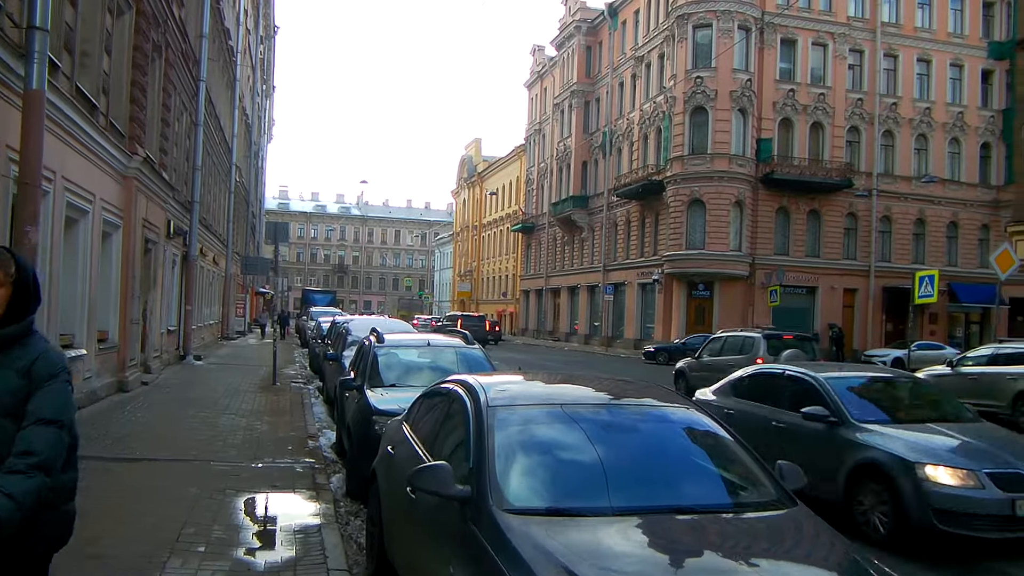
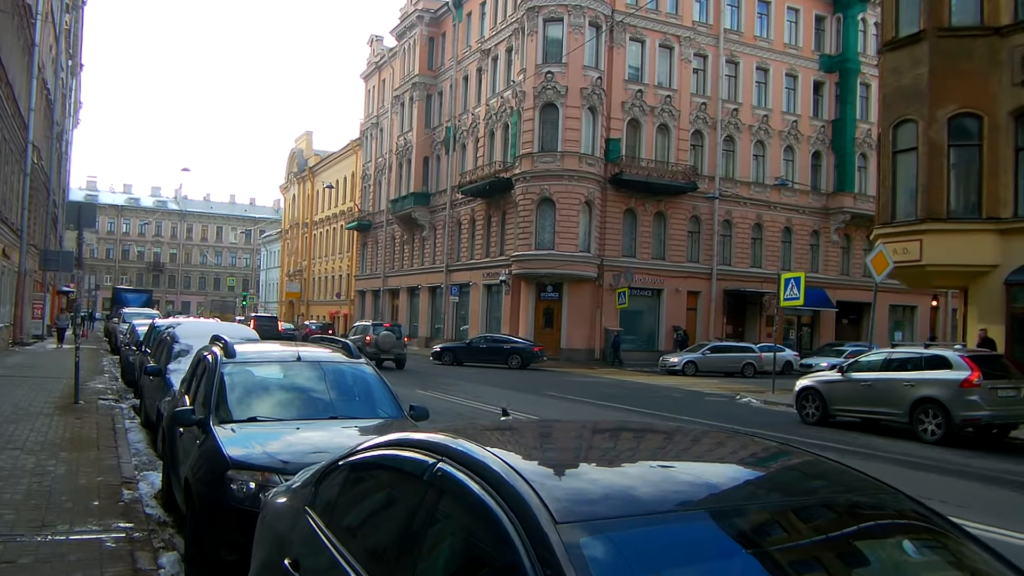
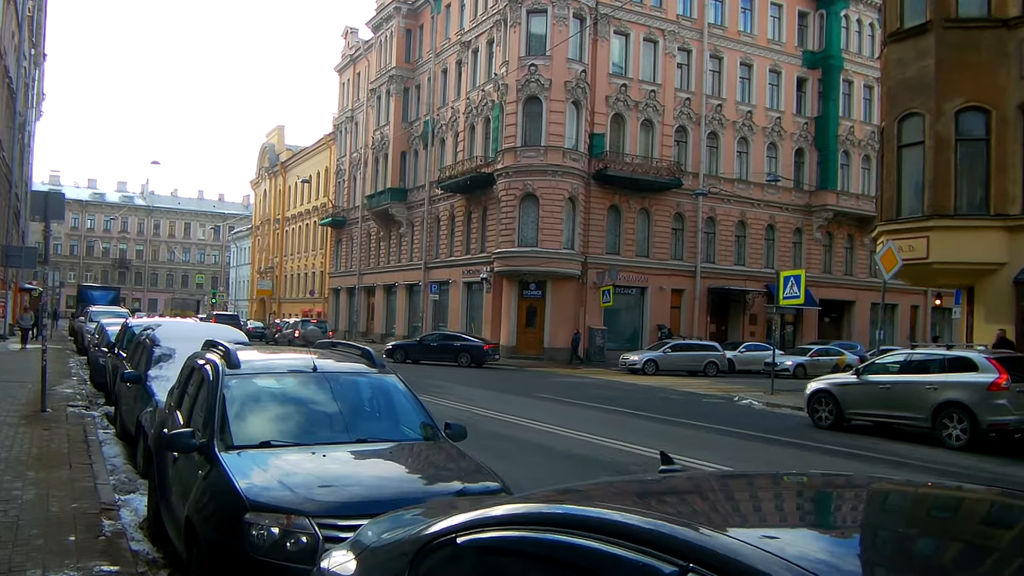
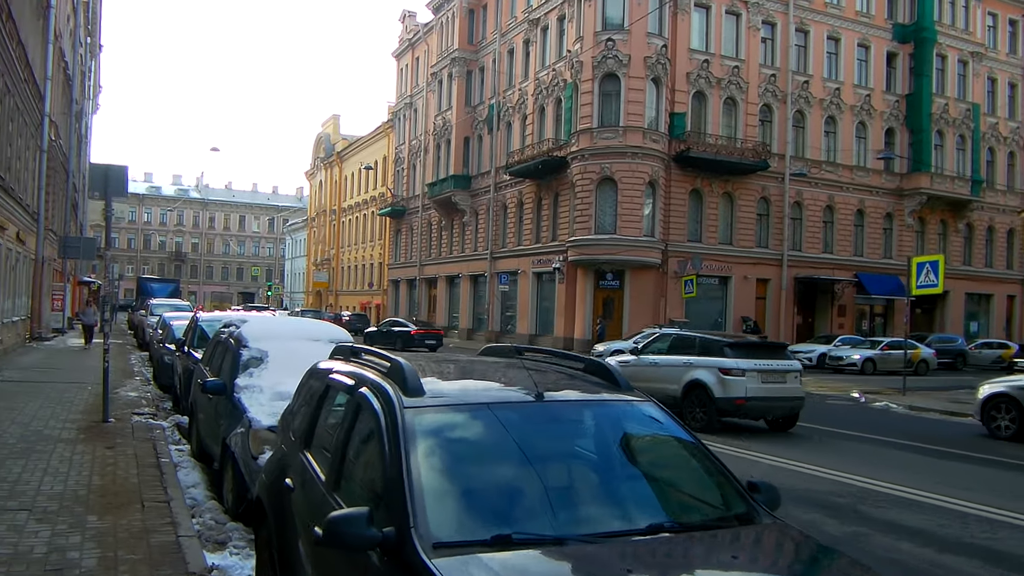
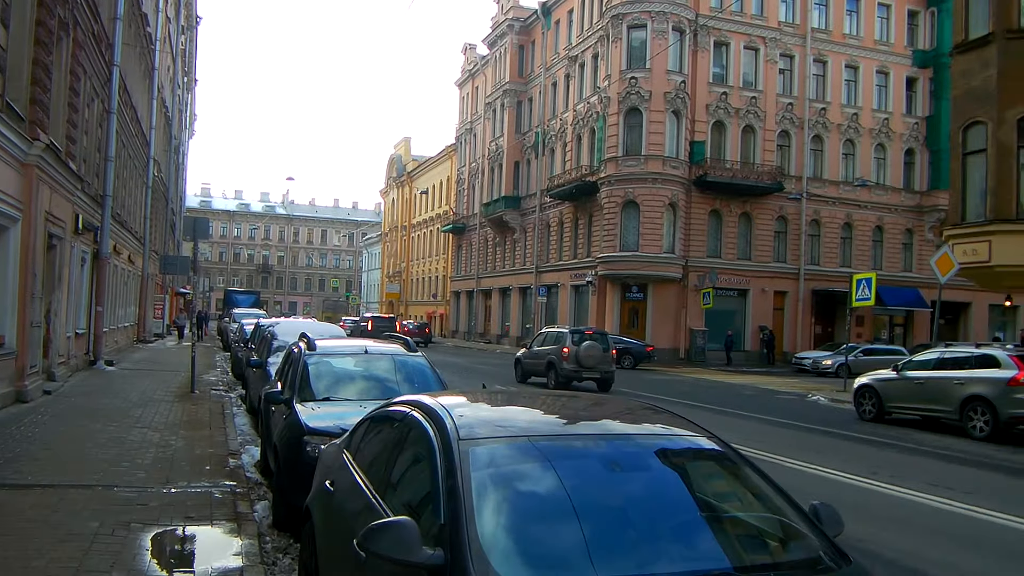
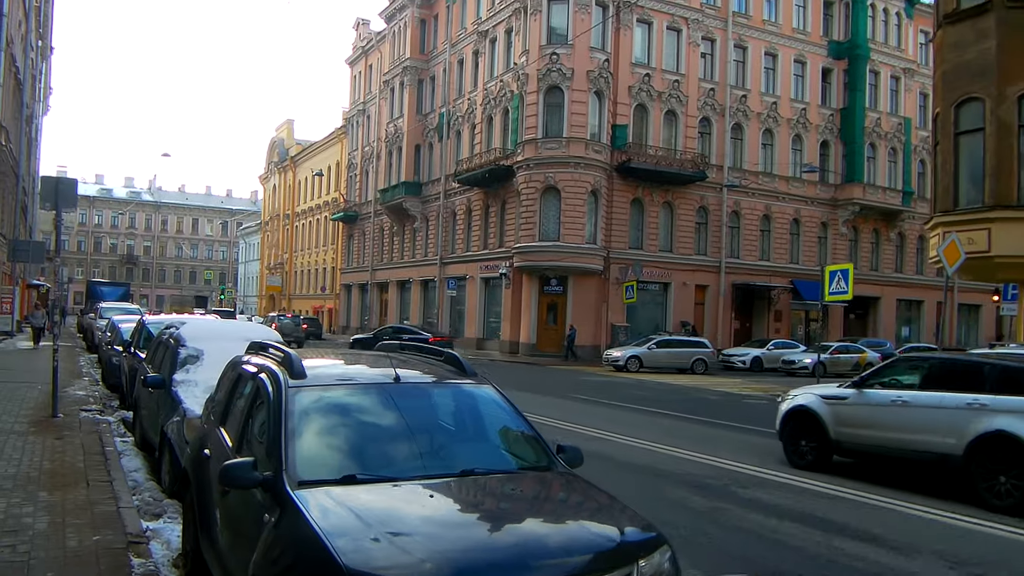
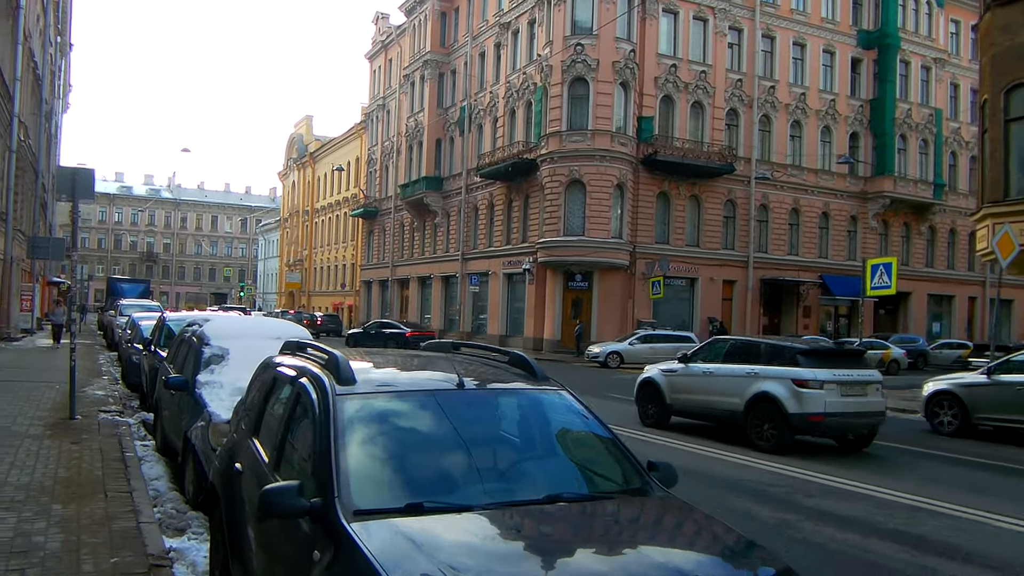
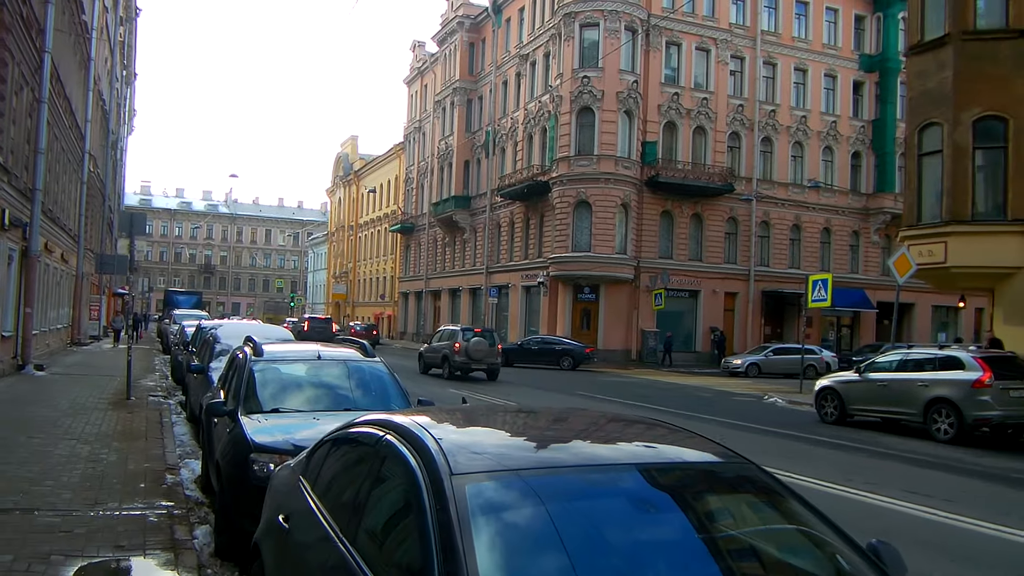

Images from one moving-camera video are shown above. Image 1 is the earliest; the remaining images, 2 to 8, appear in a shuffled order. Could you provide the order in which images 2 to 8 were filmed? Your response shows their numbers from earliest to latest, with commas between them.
5, 8, 2, 3, 6, 7, 4
